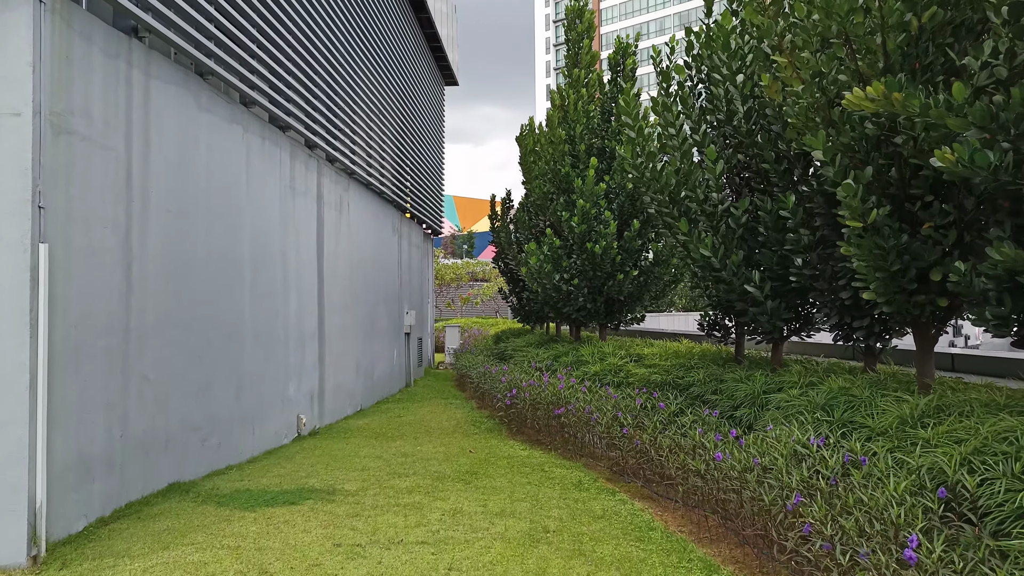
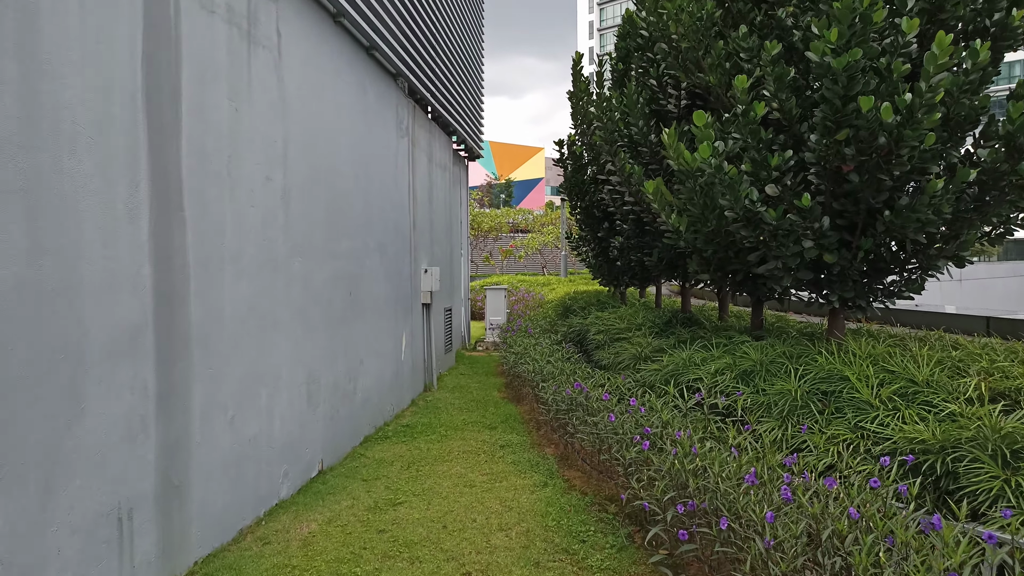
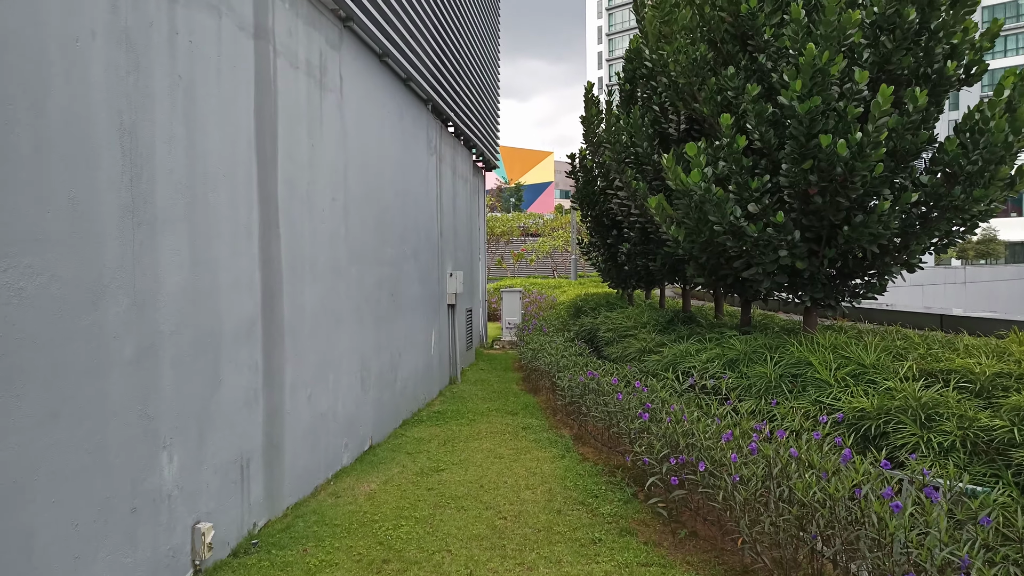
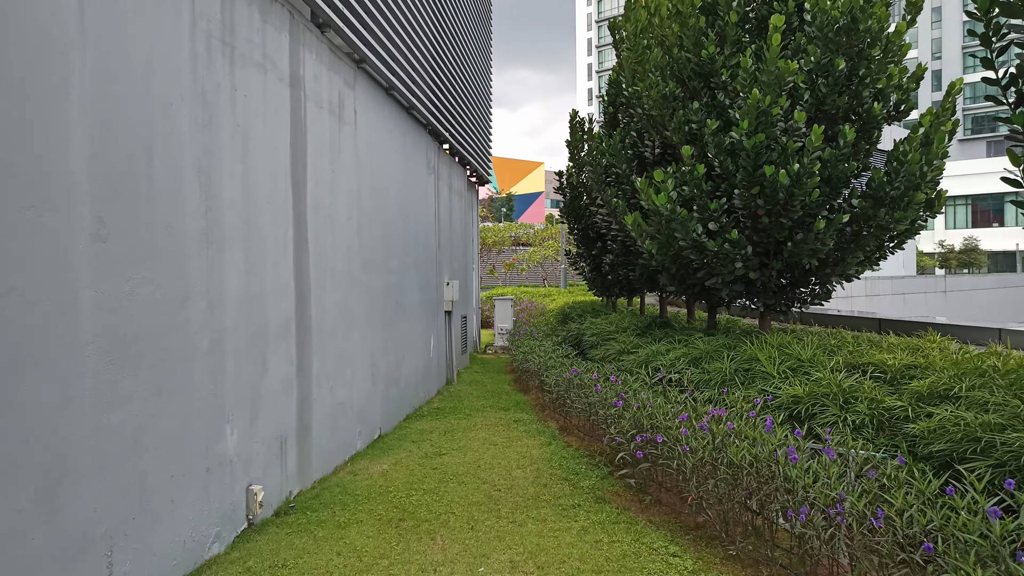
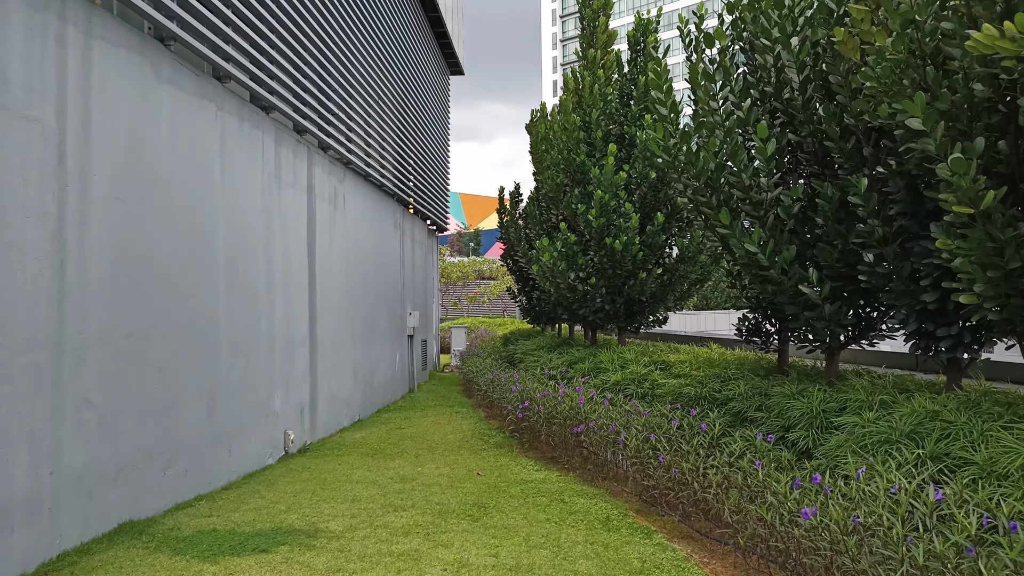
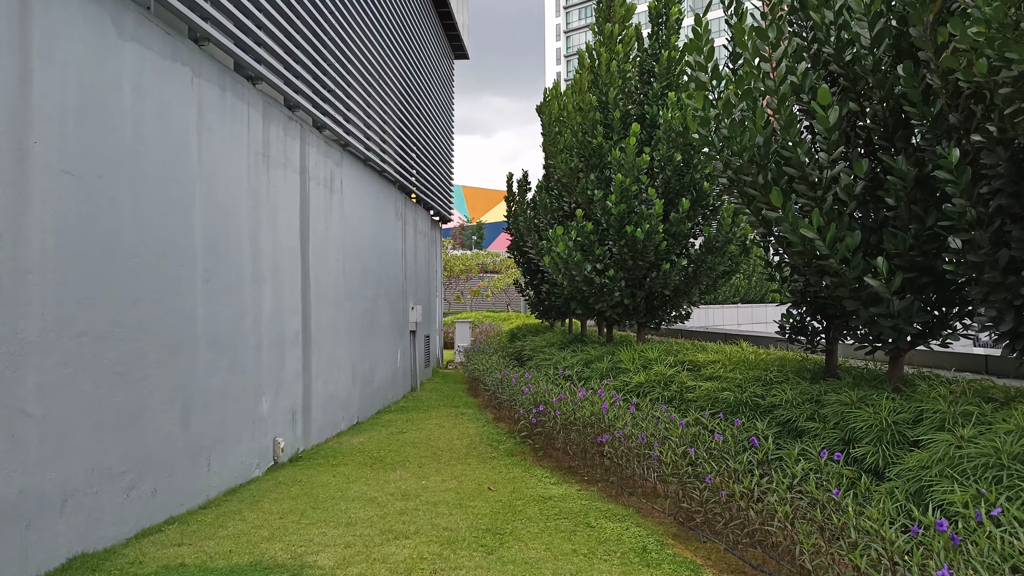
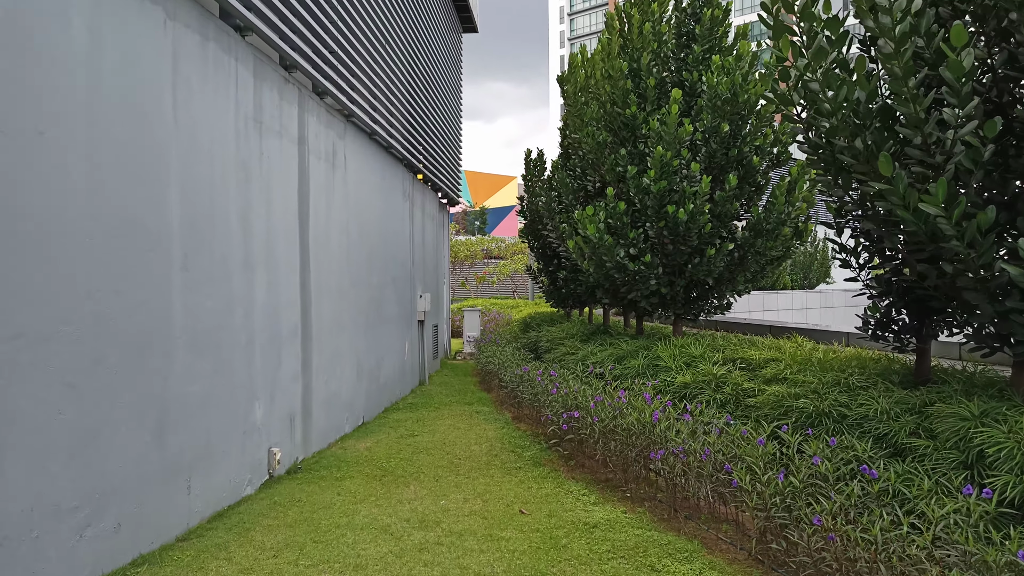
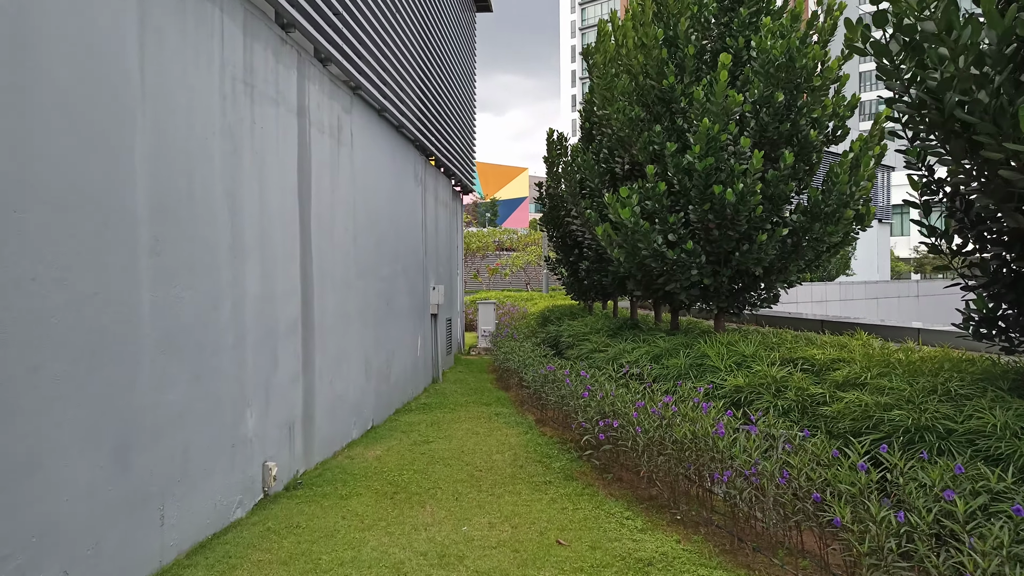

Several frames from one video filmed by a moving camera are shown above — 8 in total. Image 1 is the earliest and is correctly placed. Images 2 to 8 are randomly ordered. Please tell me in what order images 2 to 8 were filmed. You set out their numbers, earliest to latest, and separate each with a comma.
5, 6, 7, 8, 4, 3, 2
